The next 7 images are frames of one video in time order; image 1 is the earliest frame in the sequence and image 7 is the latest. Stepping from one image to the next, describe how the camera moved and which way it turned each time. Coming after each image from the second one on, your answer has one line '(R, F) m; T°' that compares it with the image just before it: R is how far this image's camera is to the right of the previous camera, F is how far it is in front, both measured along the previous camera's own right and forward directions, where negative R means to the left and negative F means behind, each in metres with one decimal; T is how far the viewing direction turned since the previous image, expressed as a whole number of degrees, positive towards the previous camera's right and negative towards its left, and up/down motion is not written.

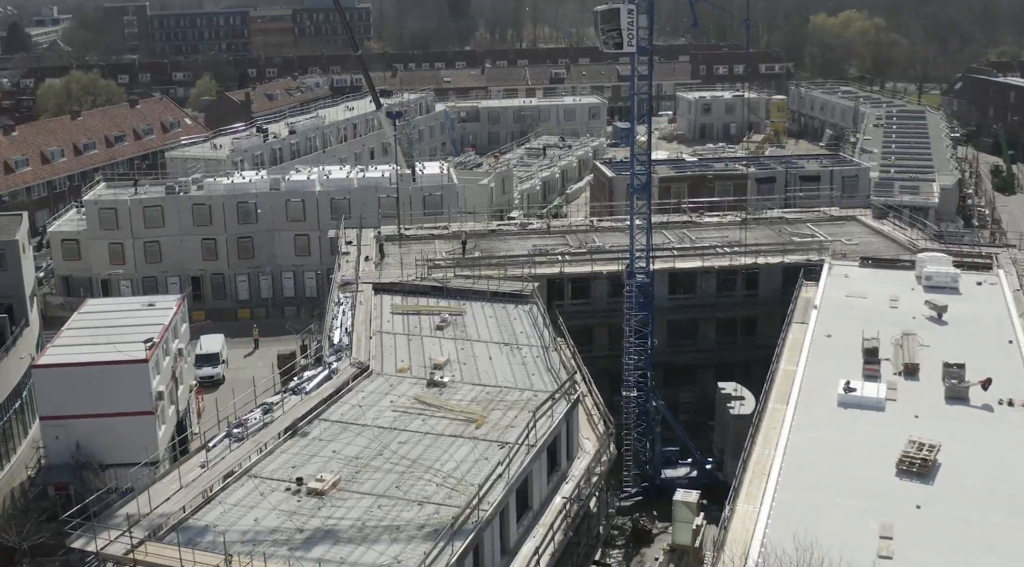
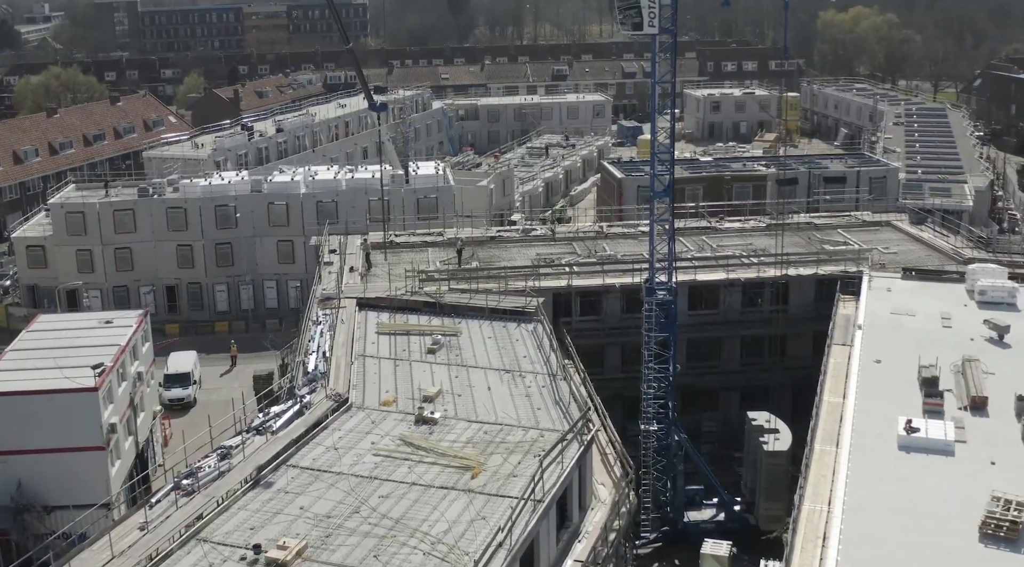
(-0.1, +4.7) m; 0°
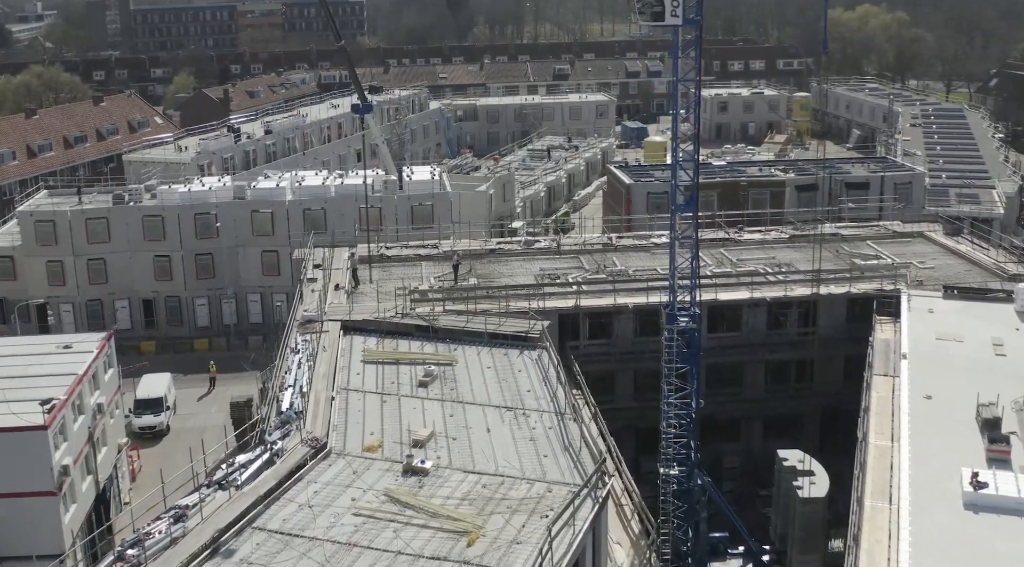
(-0.1, +3.7) m; 0°
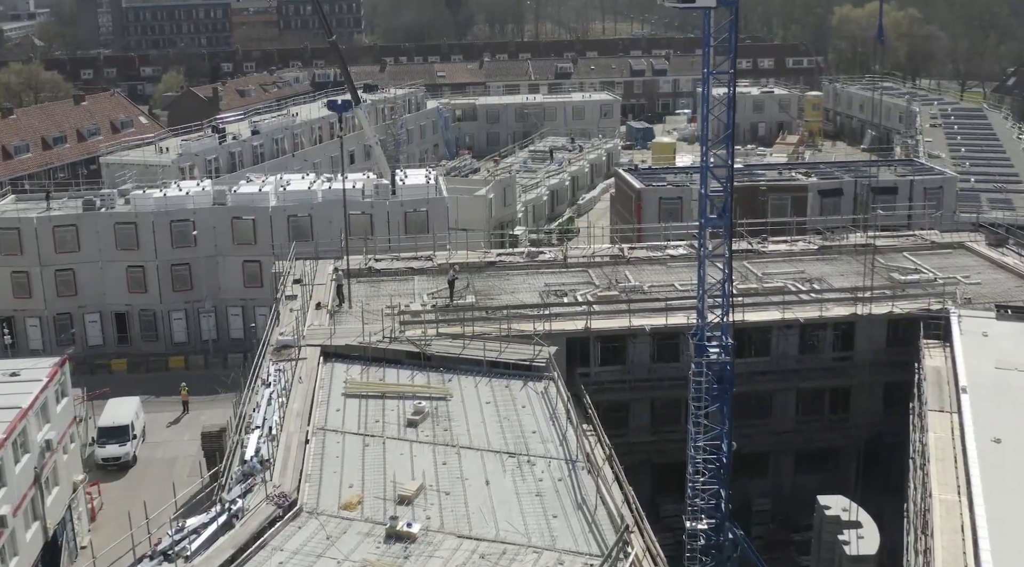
(-0.1, +3.9) m; 0°
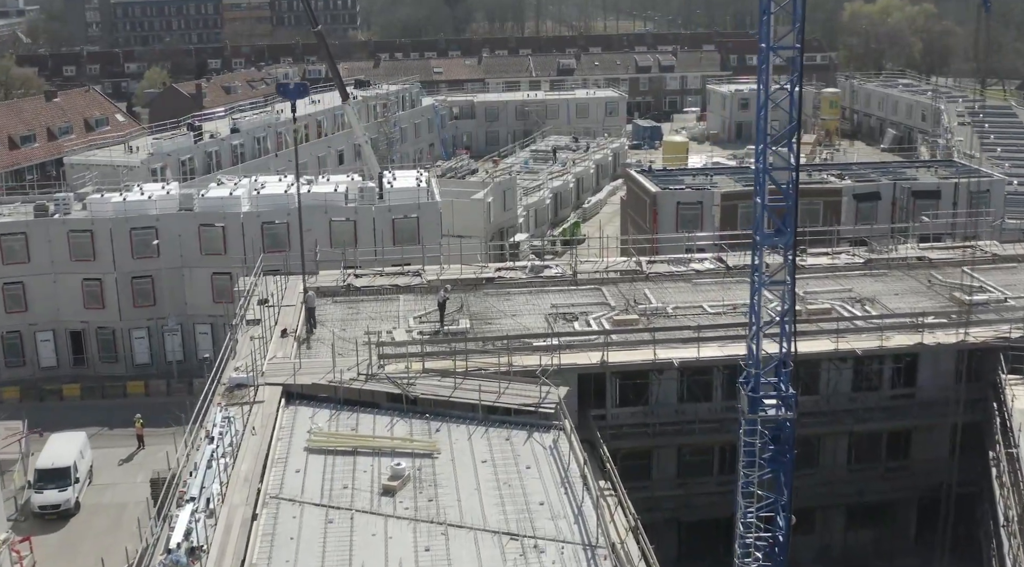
(0.0, +5.1) m; 0°
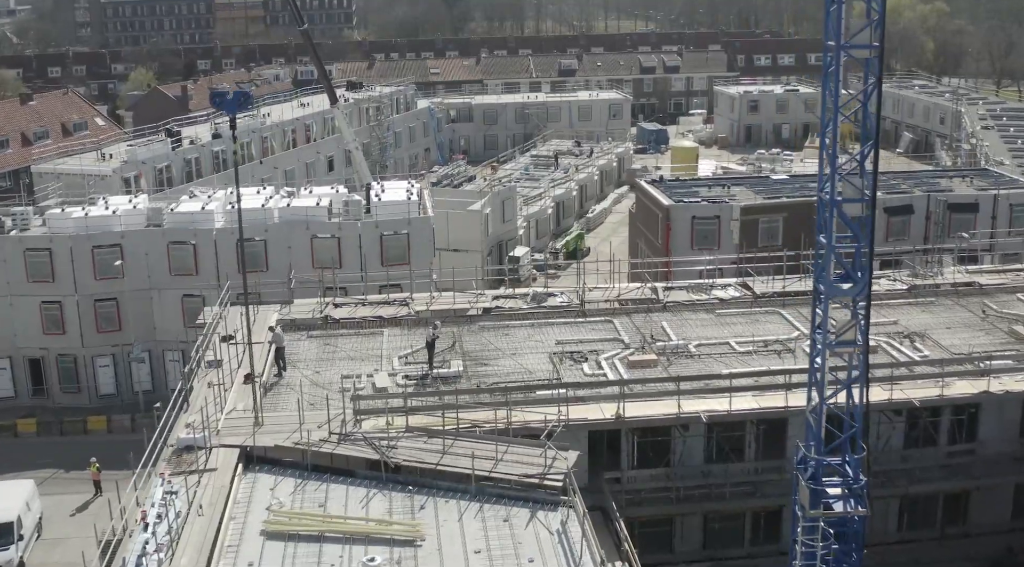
(0.0, +3.8) m; 0°
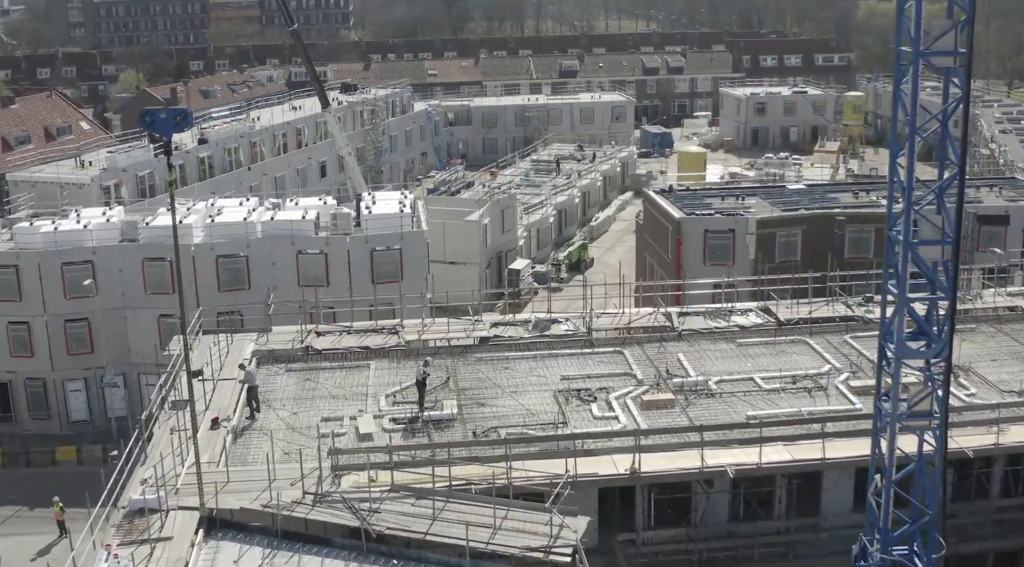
(0.0, +2.6) m; 0°
